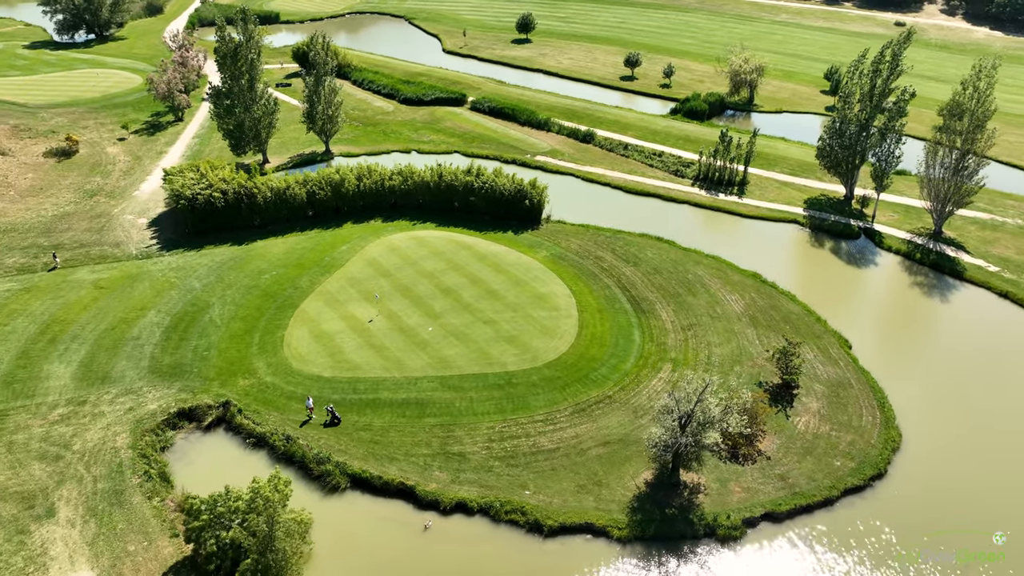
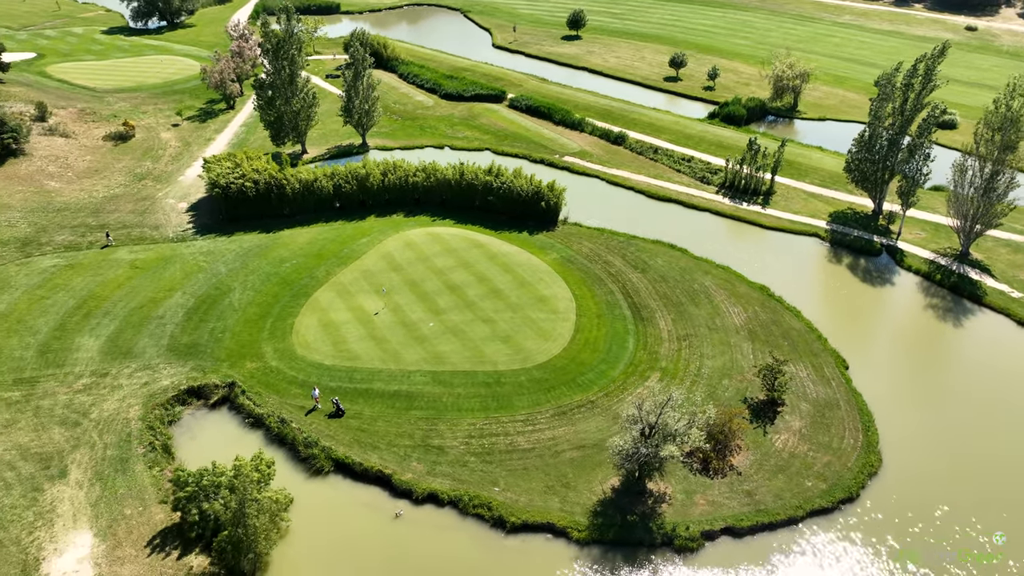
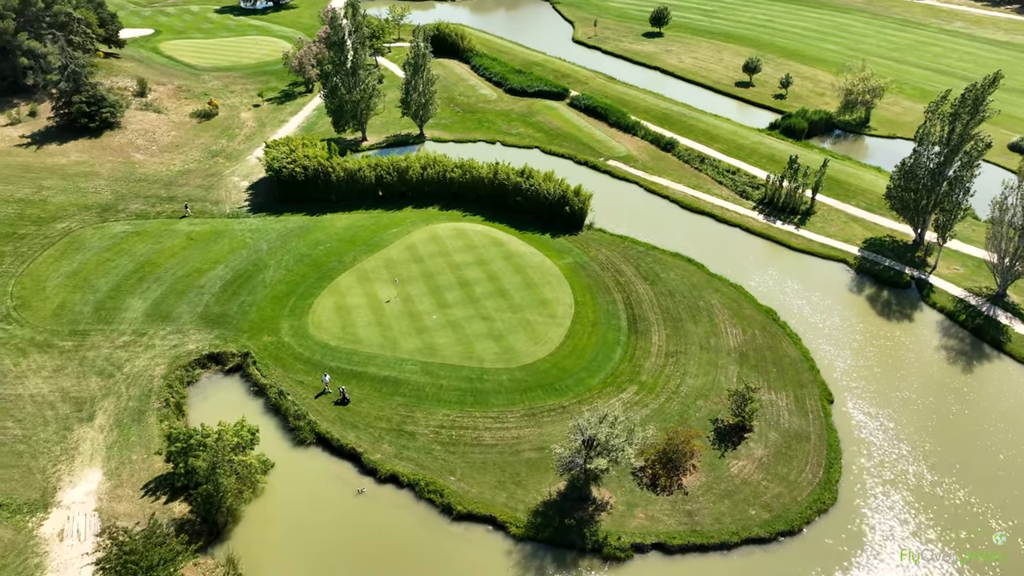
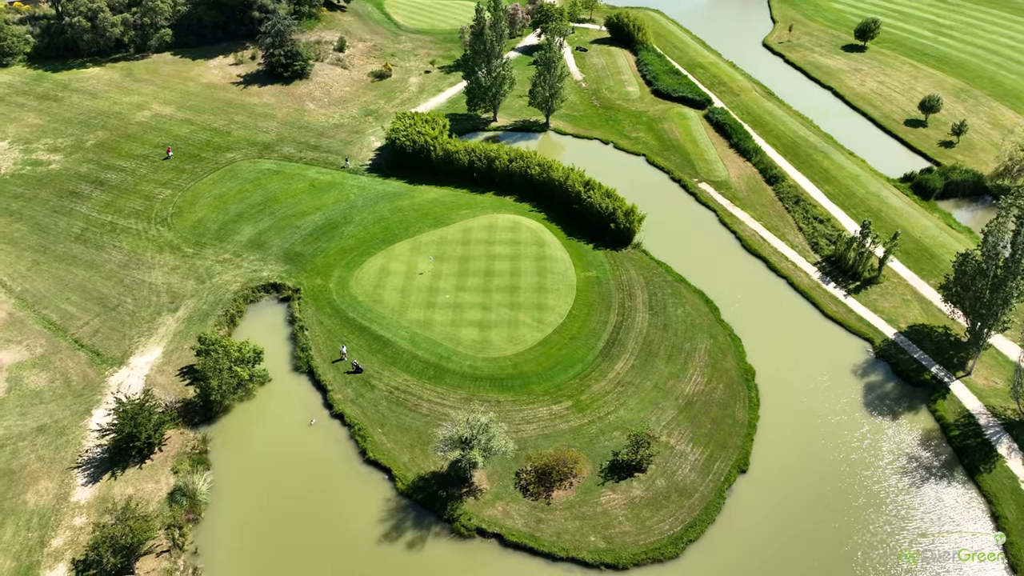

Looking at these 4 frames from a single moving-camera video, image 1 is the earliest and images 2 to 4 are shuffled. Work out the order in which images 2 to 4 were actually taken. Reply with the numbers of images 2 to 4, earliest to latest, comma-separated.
2, 3, 4
